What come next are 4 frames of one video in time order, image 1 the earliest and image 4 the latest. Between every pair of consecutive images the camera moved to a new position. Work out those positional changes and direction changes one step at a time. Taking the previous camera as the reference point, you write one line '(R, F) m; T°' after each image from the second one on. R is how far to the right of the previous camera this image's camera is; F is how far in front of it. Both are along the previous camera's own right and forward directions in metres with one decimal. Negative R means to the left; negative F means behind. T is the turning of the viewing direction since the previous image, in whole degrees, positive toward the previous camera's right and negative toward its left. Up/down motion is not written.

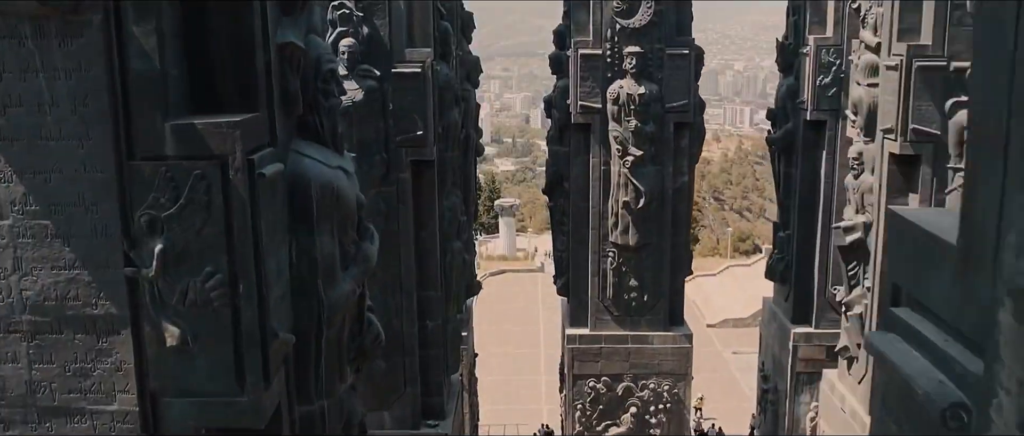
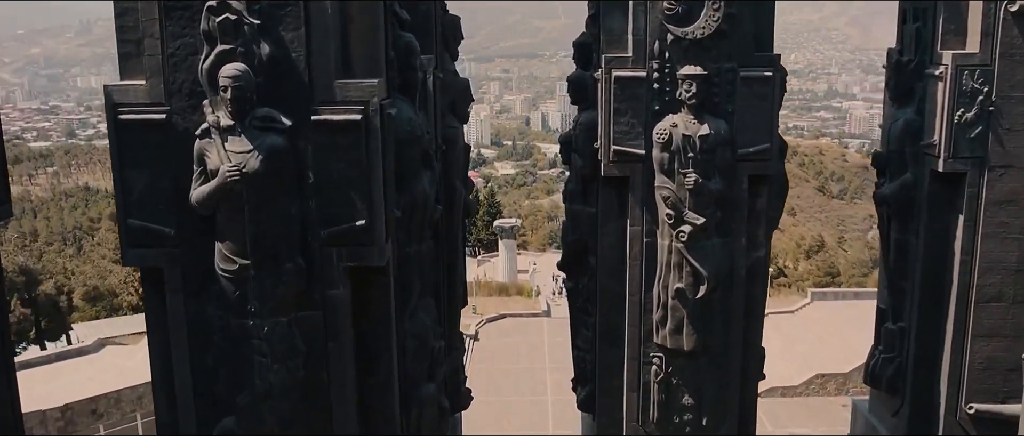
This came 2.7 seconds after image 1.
(0.0, +2.6) m; 0°
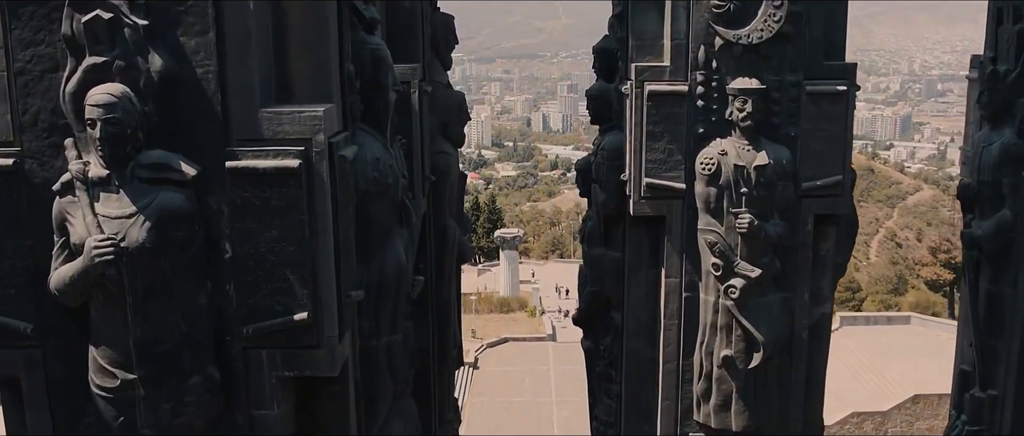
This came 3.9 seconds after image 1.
(0.0, +1.2) m; 0°
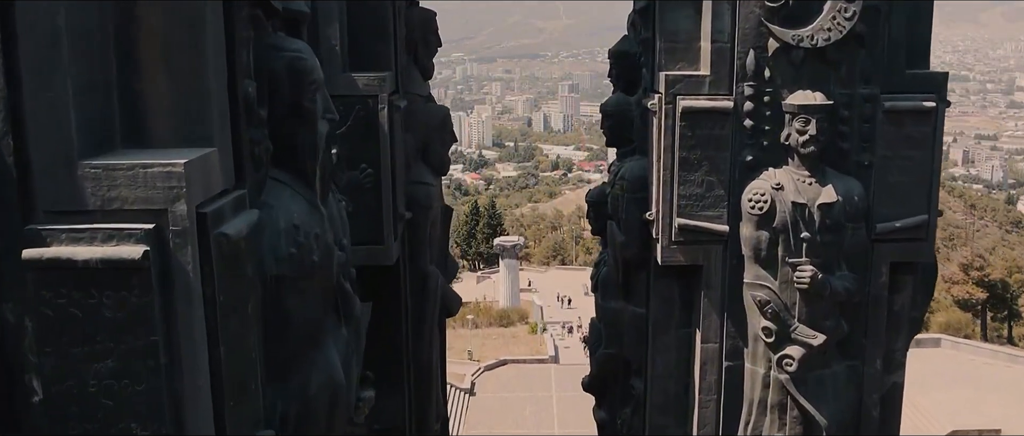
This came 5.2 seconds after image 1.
(0.0, +1.0) m; 0°
